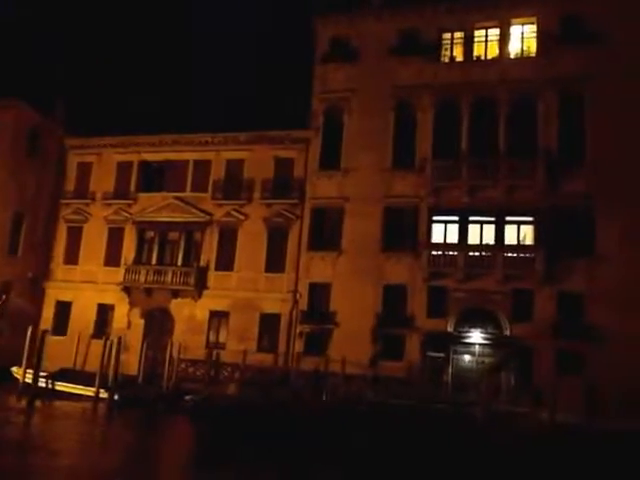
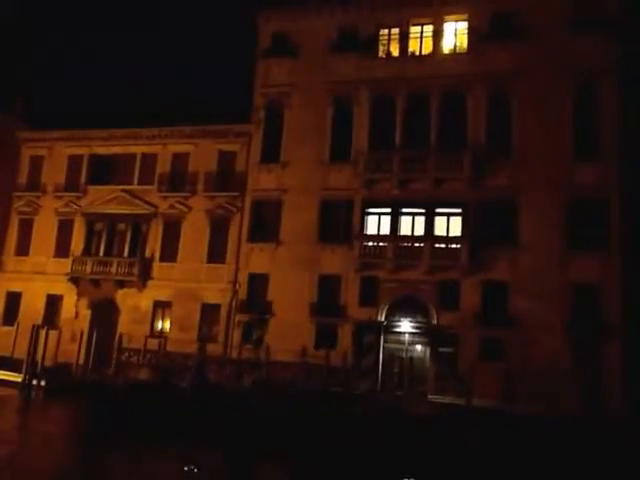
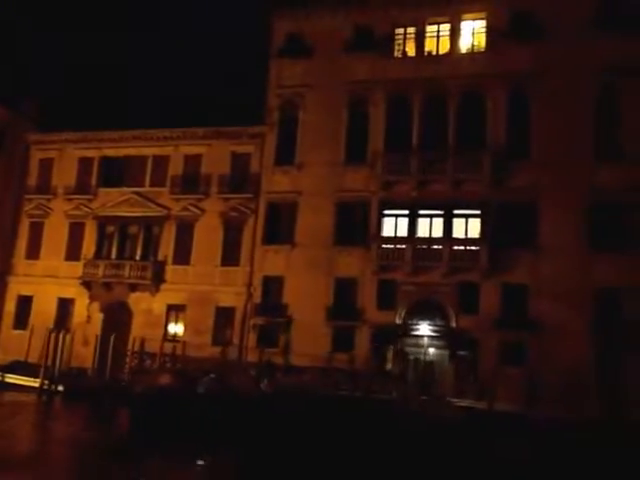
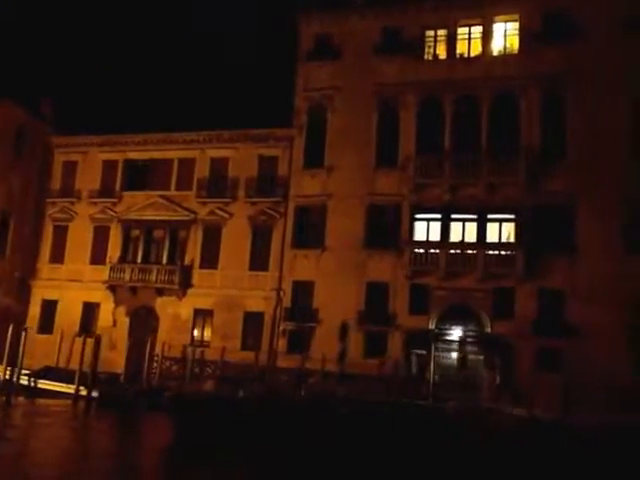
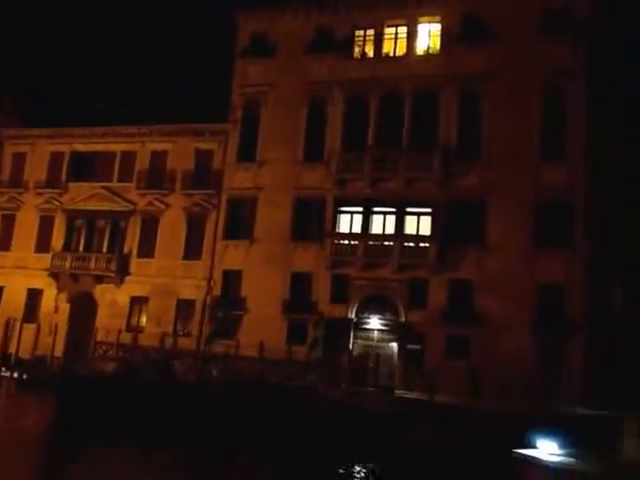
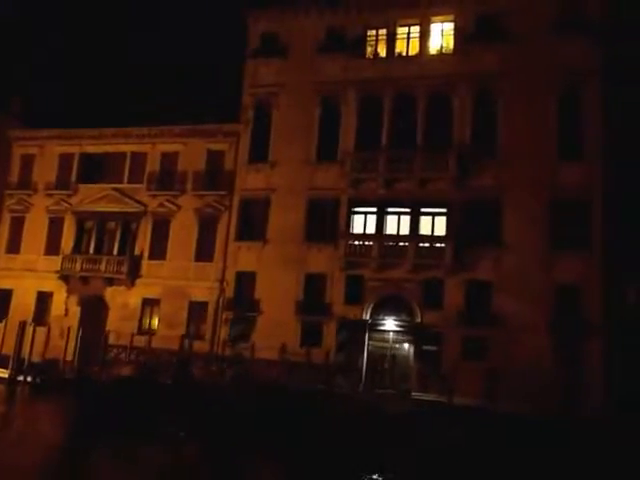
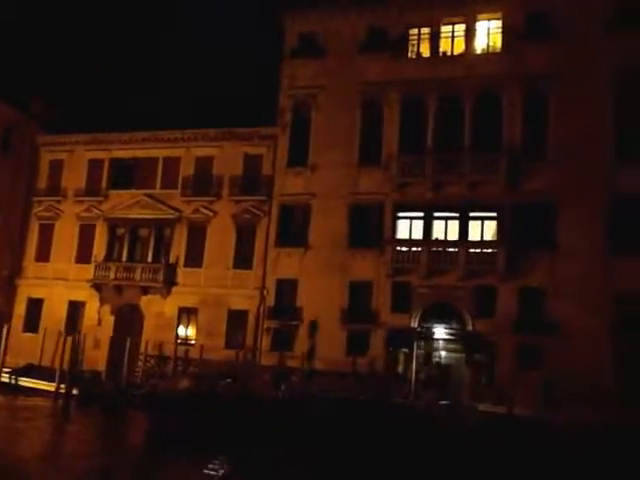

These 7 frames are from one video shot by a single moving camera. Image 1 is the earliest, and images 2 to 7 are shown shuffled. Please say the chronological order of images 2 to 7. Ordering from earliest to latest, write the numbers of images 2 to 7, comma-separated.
4, 7, 3, 2, 6, 5
